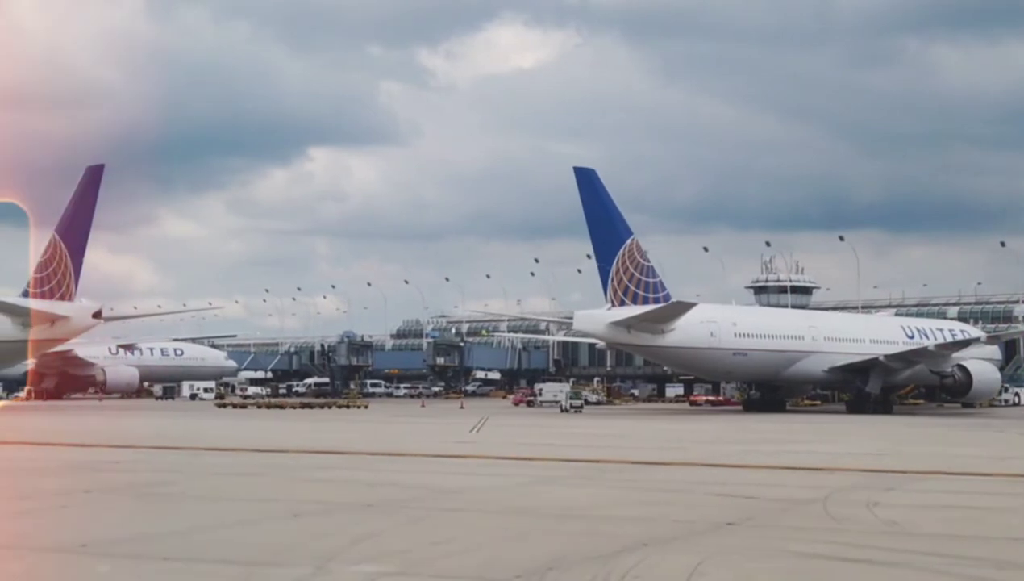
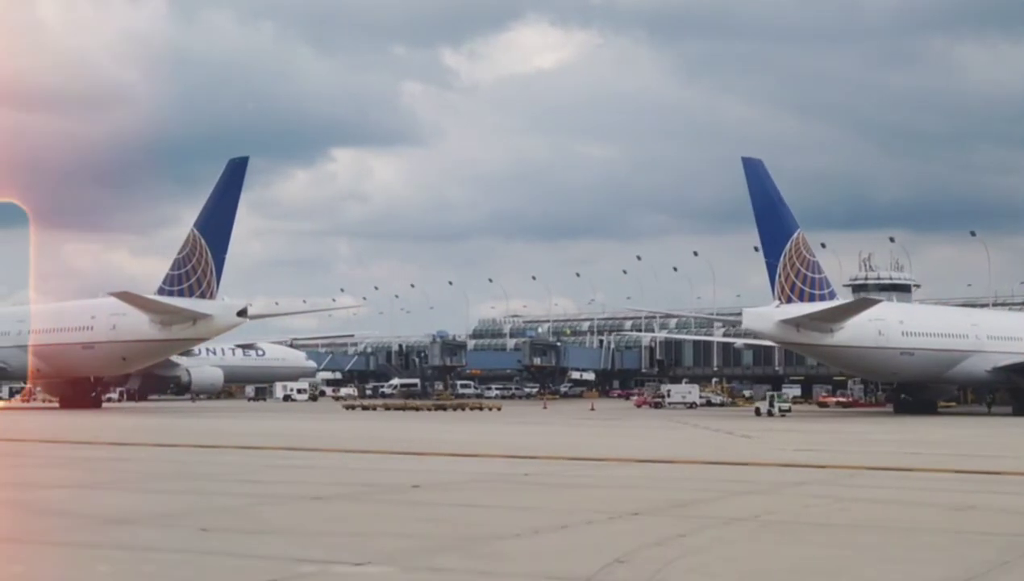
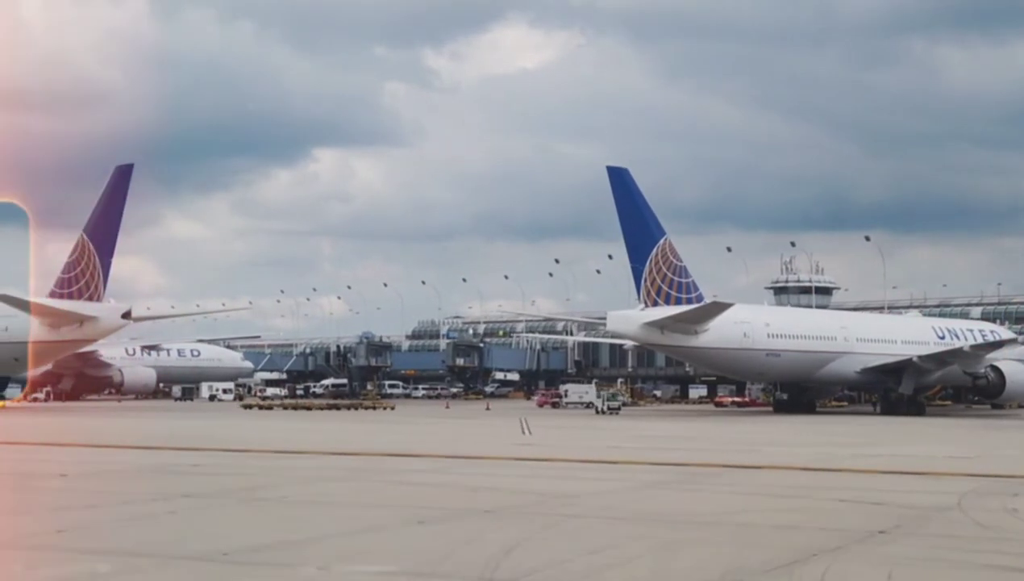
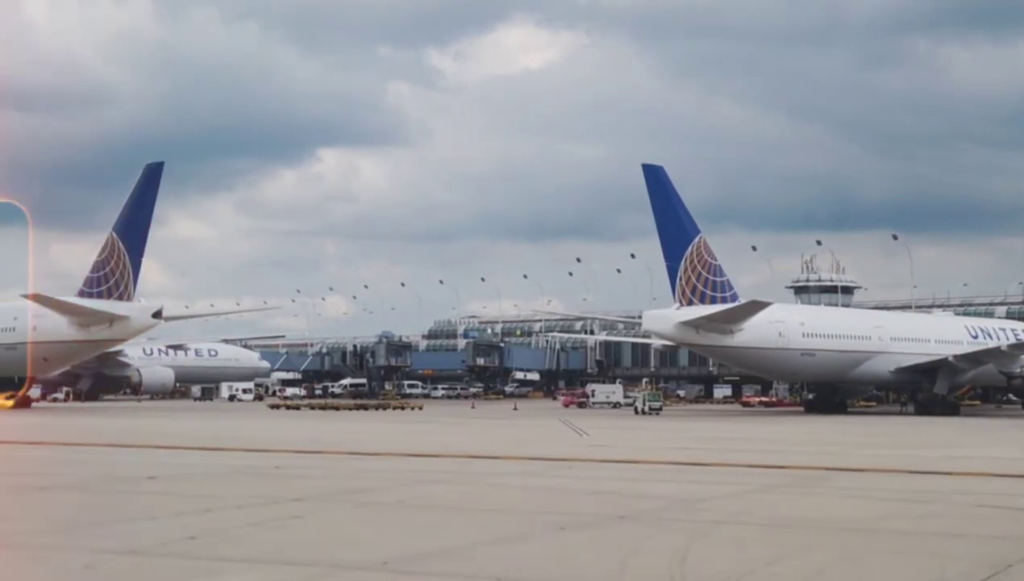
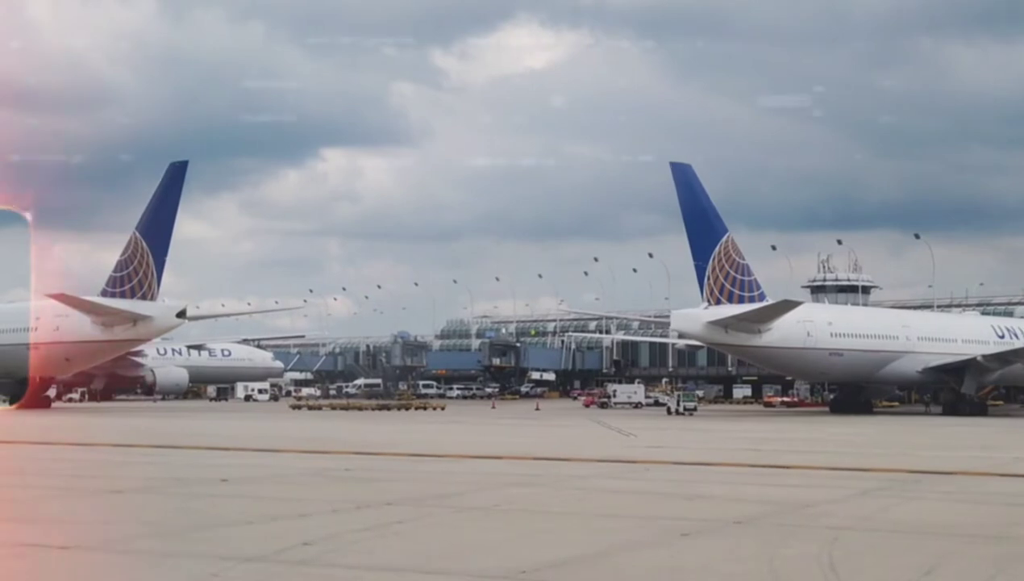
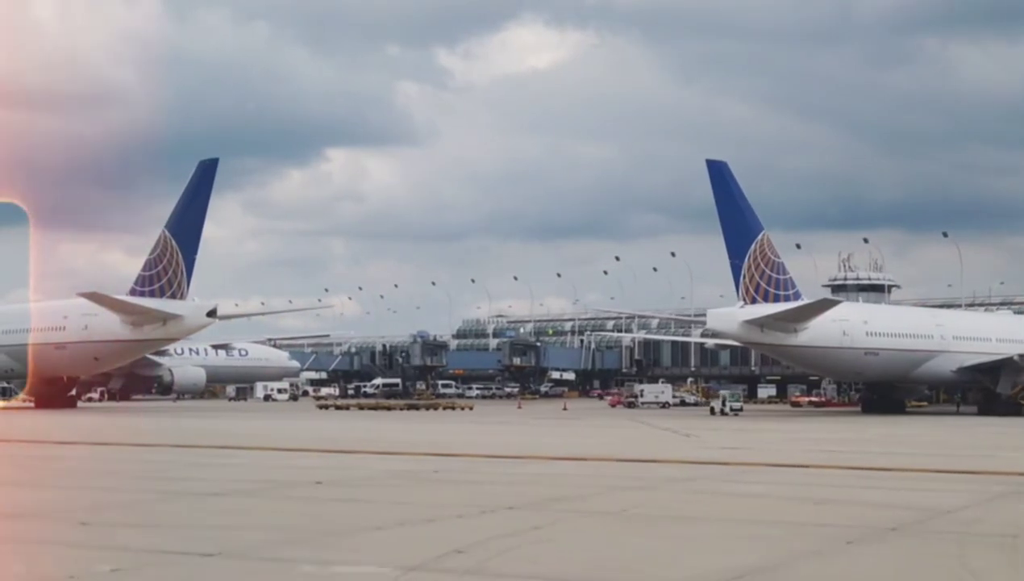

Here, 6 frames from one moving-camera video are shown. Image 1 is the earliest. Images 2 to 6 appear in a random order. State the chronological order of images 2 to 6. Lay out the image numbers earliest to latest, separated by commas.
3, 4, 5, 6, 2
